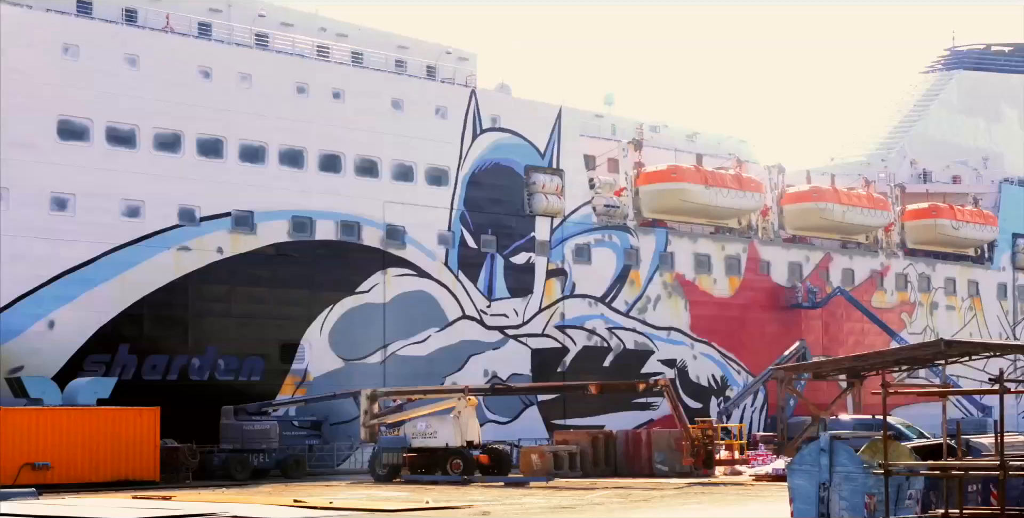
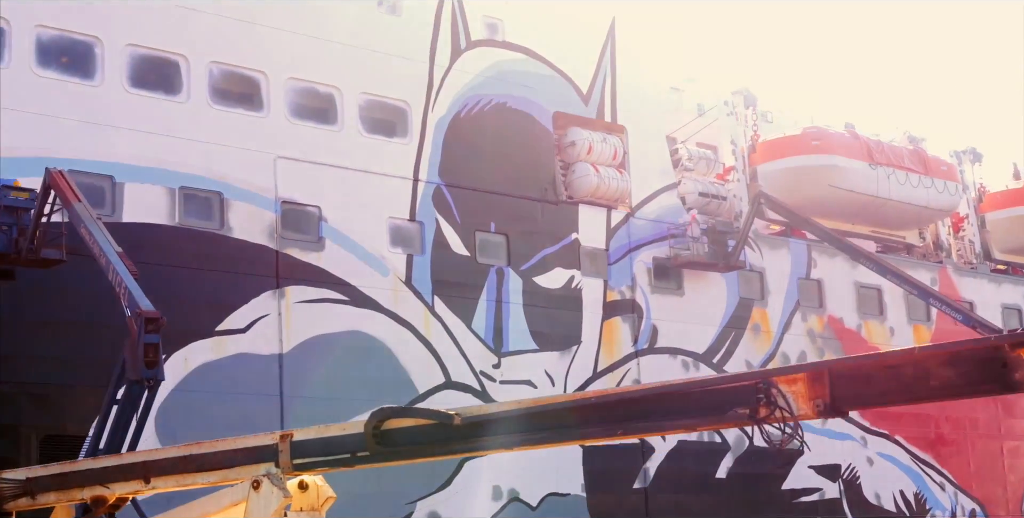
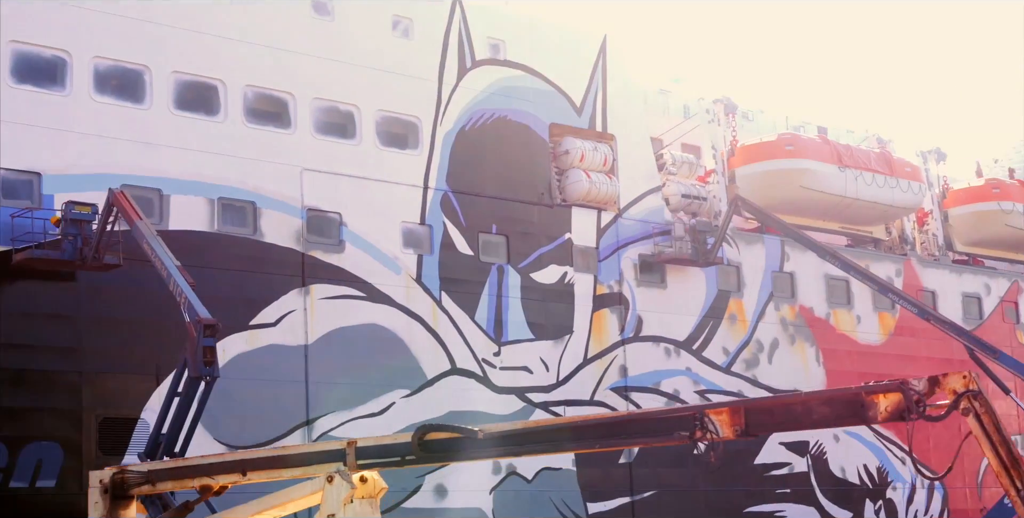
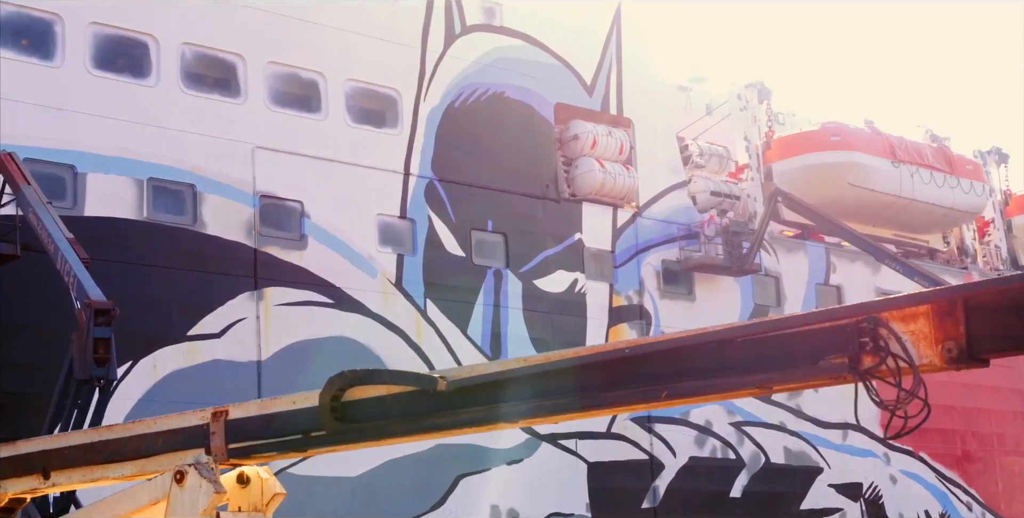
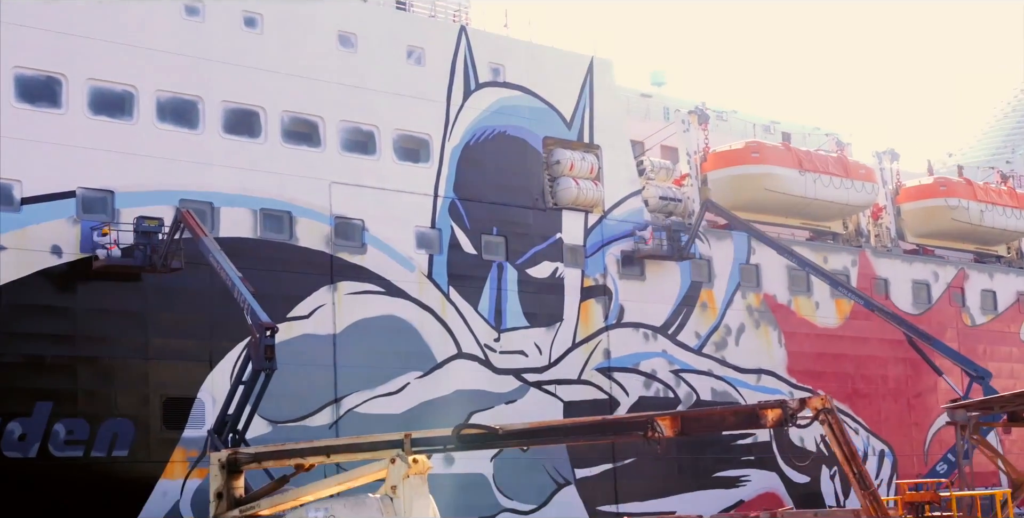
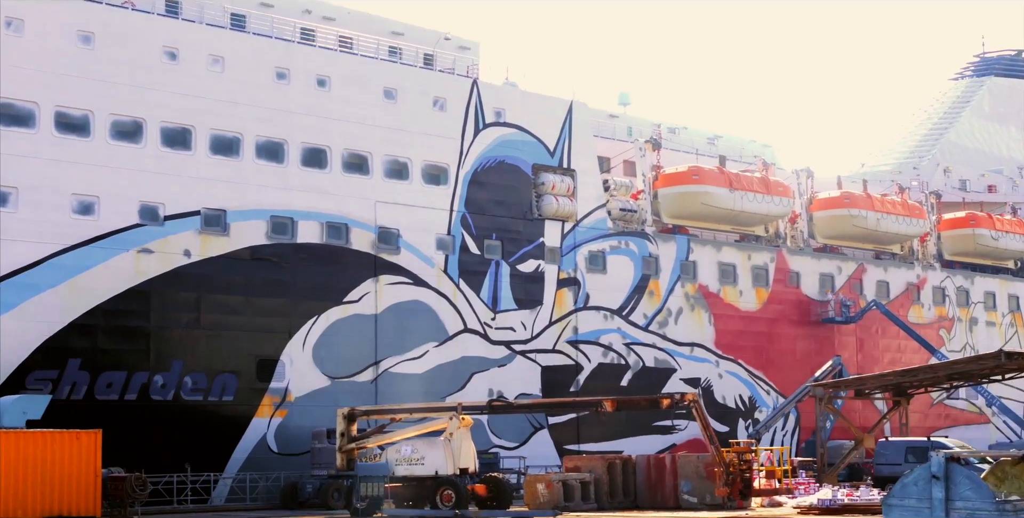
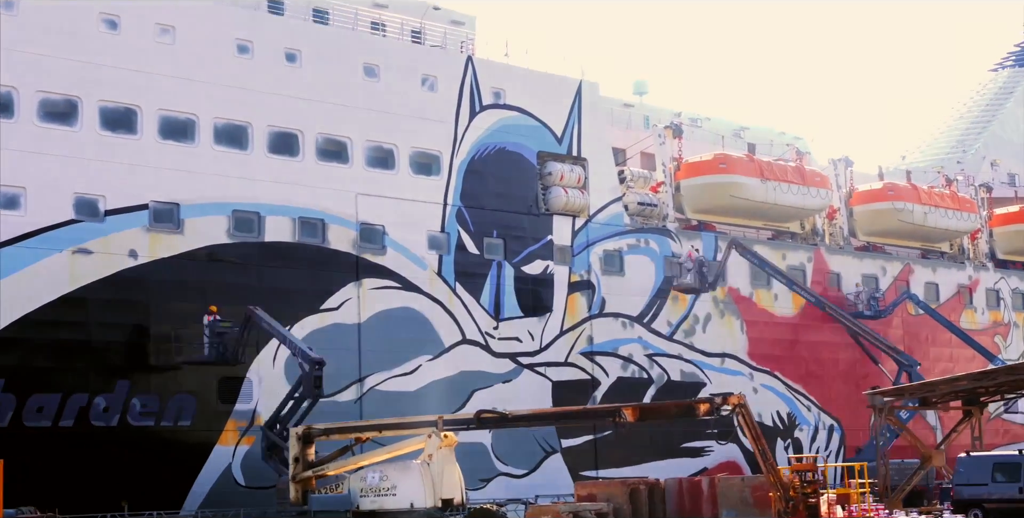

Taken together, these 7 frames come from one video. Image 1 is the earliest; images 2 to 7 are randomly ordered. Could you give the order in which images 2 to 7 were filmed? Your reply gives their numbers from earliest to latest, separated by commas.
6, 7, 5, 3, 2, 4
